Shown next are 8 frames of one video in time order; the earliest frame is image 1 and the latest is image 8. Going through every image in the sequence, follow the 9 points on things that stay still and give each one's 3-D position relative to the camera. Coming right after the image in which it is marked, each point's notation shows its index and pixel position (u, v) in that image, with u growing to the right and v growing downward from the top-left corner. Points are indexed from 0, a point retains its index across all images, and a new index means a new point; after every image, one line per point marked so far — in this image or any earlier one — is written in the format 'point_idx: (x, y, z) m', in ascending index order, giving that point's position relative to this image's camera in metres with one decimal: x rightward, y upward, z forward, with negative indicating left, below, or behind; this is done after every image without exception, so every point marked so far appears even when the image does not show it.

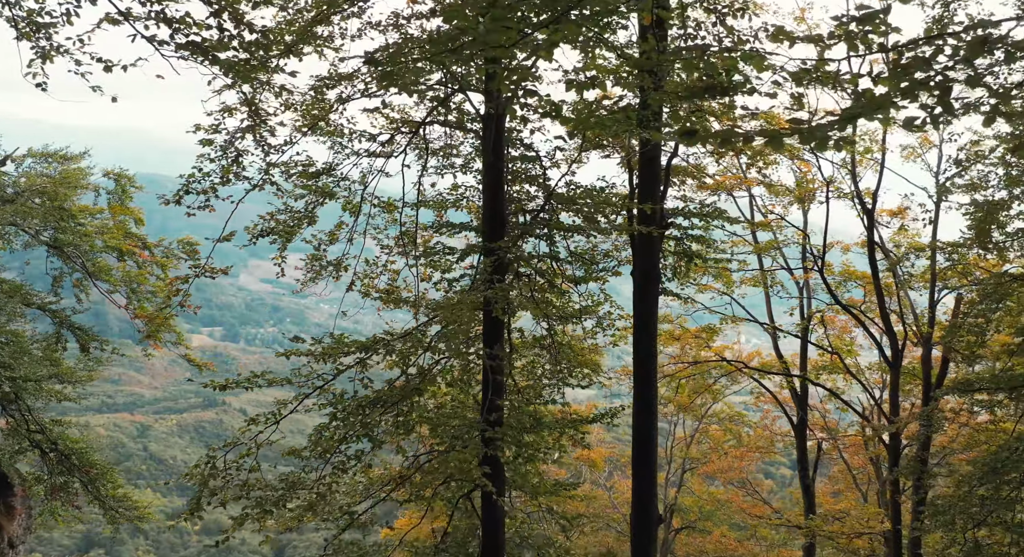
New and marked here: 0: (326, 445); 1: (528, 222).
0: (-1.6, -1.4, +8.7) m
1: (+0.2, +0.6, +10.8) m
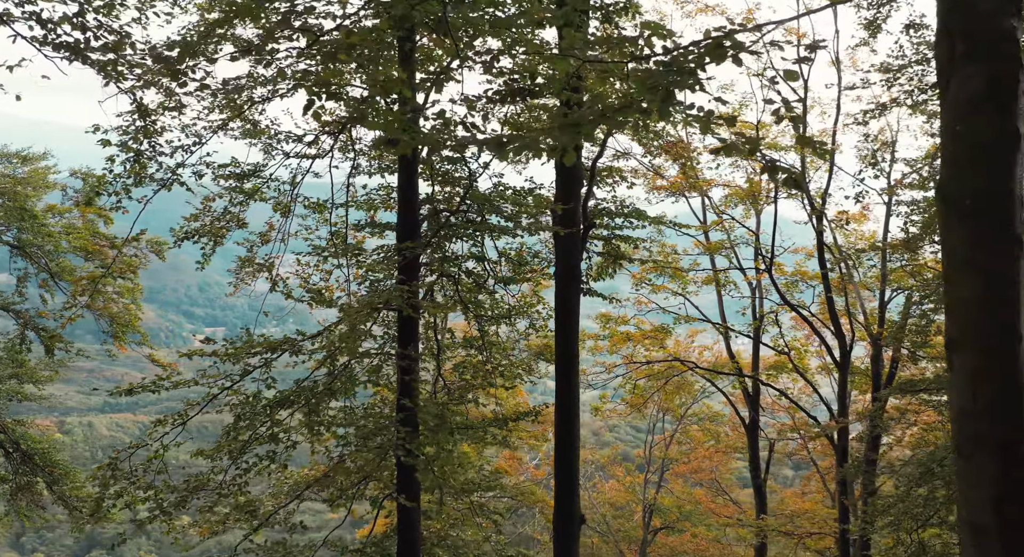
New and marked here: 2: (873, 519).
0: (-2.3, -1.4, +8.7) m
1: (-0.6, +0.6, +10.8) m
2: (+5.1, -3.4, +14.7) m
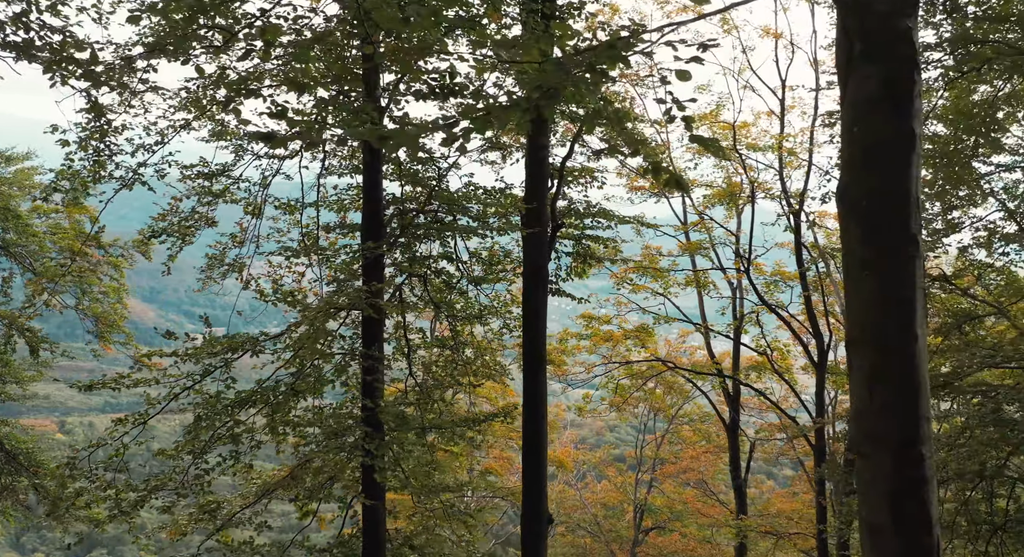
0: (-2.7, -1.4, +8.7) m
1: (-0.9, +0.6, +10.8) m
2: (+4.8, -3.4, +14.7) m
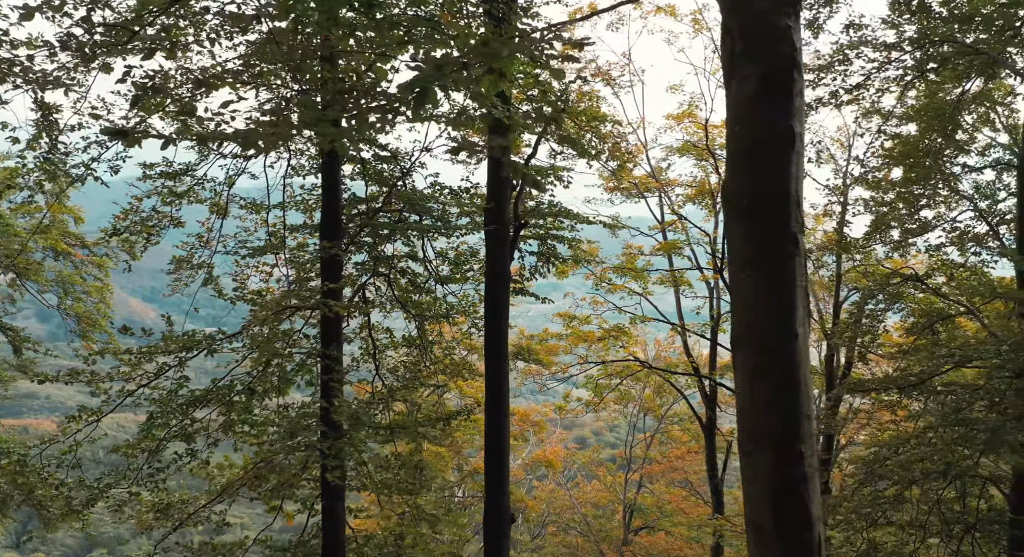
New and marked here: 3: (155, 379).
0: (-3.0, -1.4, +8.7) m
1: (-1.3, +0.6, +10.8) m
2: (+4.4, -3.4, +14.7) m
3: (-3.0, -0.8, +8.8) m
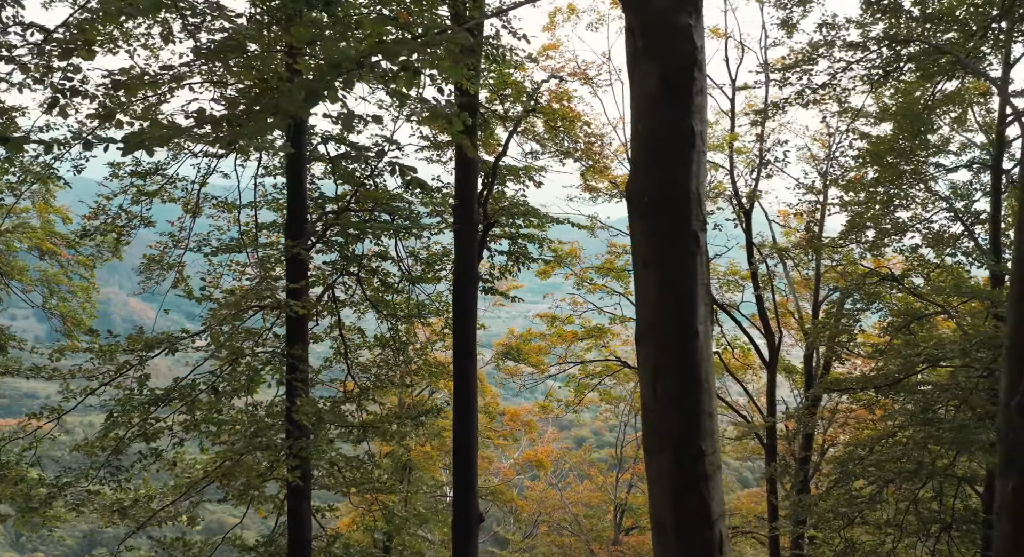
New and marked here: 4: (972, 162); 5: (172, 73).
0: (-3.3, -1.4, +8.7) m
1: (-1.6, +0.6, +10.8) m
2: (+4.0, -3.4, +14.8) m
3: (-3.3, -0.8, +8.8) m
4: (+6.0, +1.5, +13.8) m
5: (-3.1, +1.9, +9.6) m
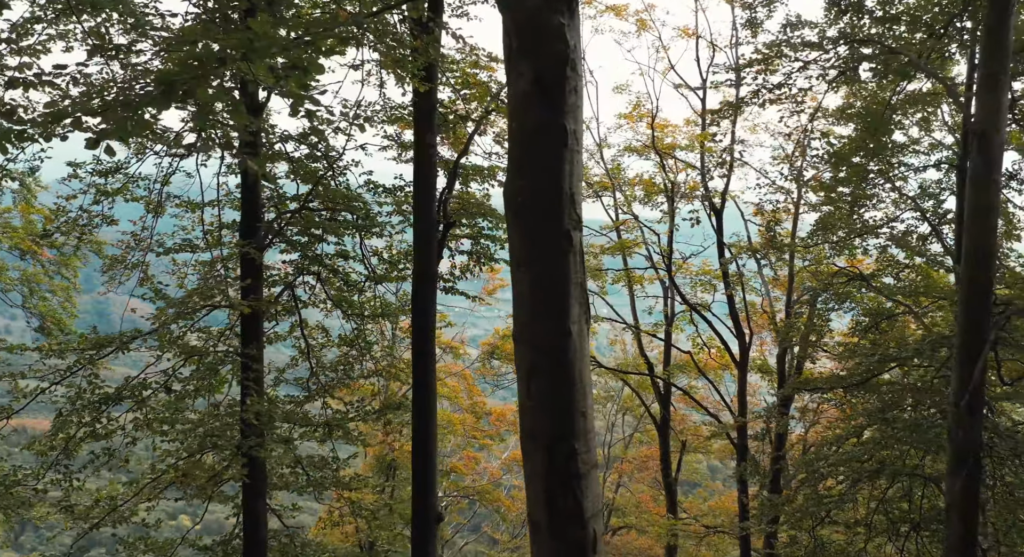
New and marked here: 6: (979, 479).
0: (-3.7, -1.4, +8.7) m
1: (-2.0, +0.6, +10.8) m
2: (+3.6, -3.3, +14.8) m
3: (-3.7, -0.8, +8.8) m
4: (+5.6, +1.5, +13.8) m
5: (-3.5, +1.9, +9.5) m
6: (+3.8, -1.6, +8.5) m
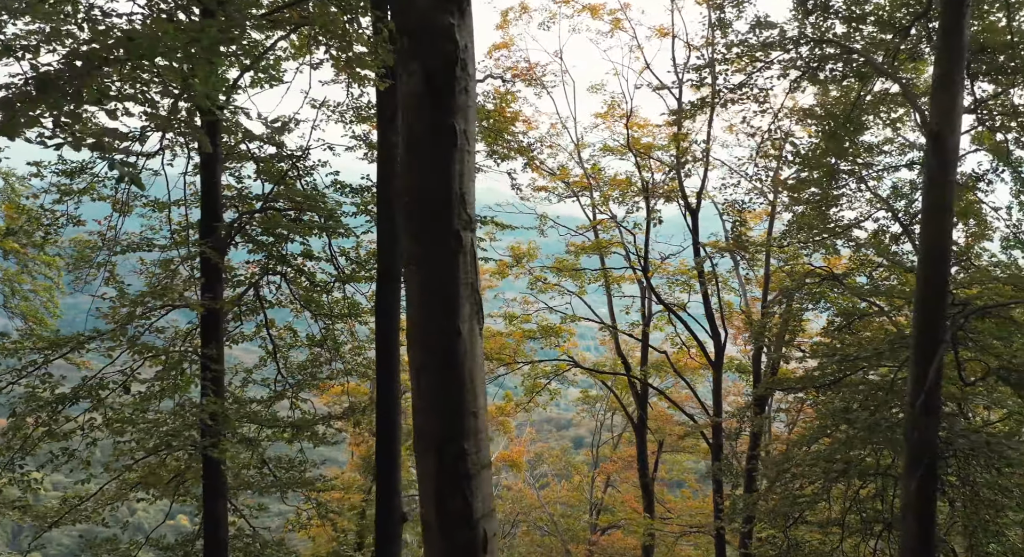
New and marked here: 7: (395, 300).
0: (-4.1, -1.4, +8.7) m
1: (-2.4, +0.6, +10.8) m
2: (+3.2, -3.3, +14.8) m
3: (-4.1, -0.8, +8.8) m
4: (+5.3, +1.5, +13.8) m
5: (-3.8, +1.9, +9.5) m
6: (+3.4, -1.6, +8.5) m
7: (-1.1, -0.2, +10.3) m
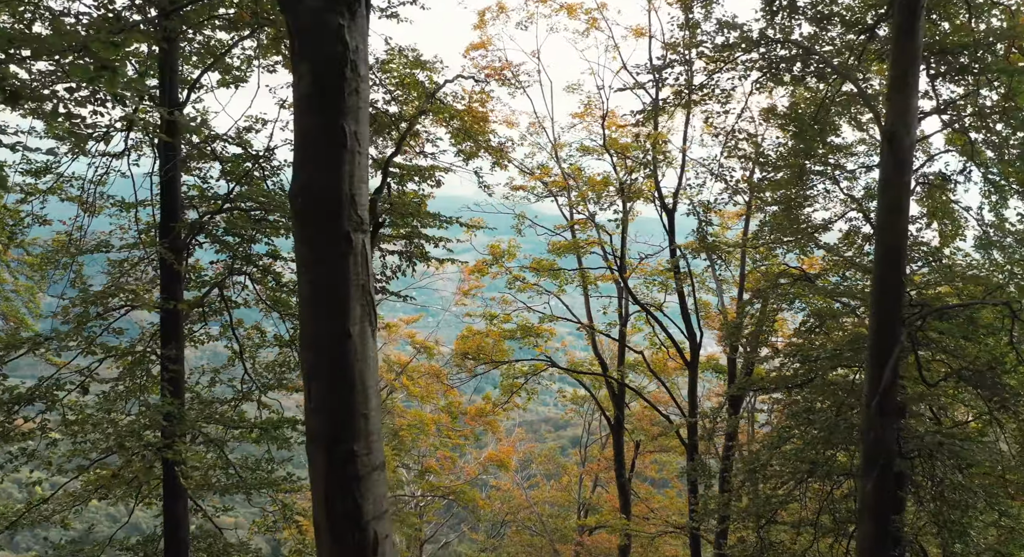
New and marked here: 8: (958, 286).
0: (-4.4, -1.4, +8.7) m
1: (-2.7, +0.6, +10.7) m
2: (+2.9, -3.3, +14.8) m
3: (-4.4, -0.8, +8.8) m
4: (+4.9, +1.5, +13.8) m
5: (-4.2, +1.9, +9.5) m
6: (+3.1, -1.6, +8.6) m
7: (-1.5, -0.2, +10.3) m
8: (+4.9, -0.1, +11.4) m
